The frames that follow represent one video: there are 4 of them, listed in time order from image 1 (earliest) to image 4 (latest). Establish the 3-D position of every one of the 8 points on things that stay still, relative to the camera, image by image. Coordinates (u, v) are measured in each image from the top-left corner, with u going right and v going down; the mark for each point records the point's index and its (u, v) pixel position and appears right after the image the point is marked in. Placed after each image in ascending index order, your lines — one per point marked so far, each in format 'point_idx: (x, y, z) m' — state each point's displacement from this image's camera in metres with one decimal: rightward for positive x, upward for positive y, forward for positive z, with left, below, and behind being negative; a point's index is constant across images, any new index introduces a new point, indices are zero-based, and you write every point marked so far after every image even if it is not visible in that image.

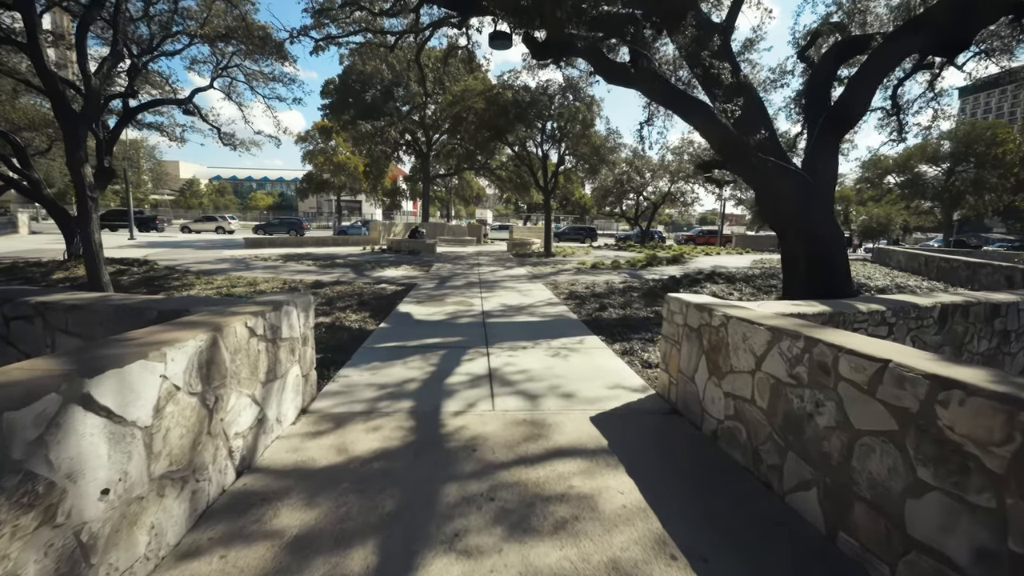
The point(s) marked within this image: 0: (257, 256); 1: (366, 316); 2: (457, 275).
0: (-11.7, +1.5, +19.7) m
1: (-2.9, -0.6, +8.6) m
2: (-1.9, +0.5, +14.9) m
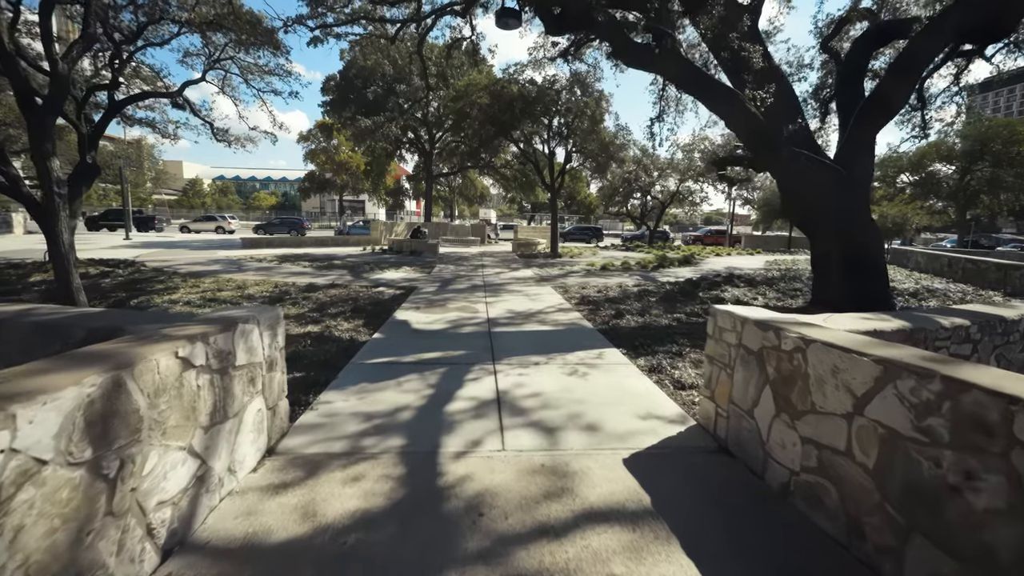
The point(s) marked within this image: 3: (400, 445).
0: (-11.5, +1.4, +19.0) m
1: (-2.8, -0.7, +7.8) m
2: (-1.7, +0.4, +14.1) m
3: (-1.0, -1.3, +3.6) m
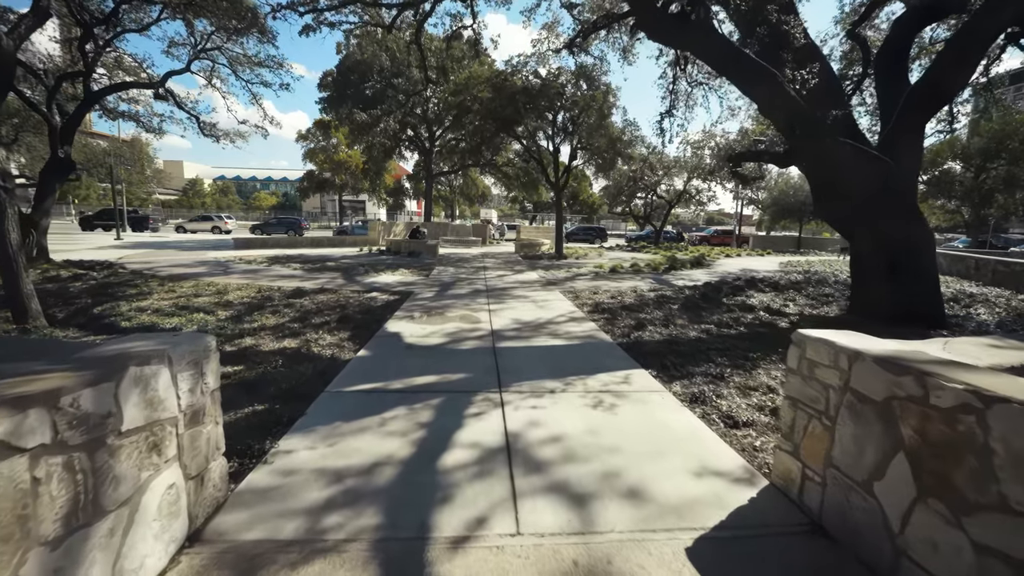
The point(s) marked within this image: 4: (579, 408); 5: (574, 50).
0: (-11.4, +1.3, +18.0) m
1: (-2.7, -0.8, +6.8) m
2: (-1.6, +0.2, +13.1) m
3: (-0.8, -1.5, +2.6) m
4: (+0.7, -1.2, +4.4) m
5: (+2.5, +9.6, +17.3) m
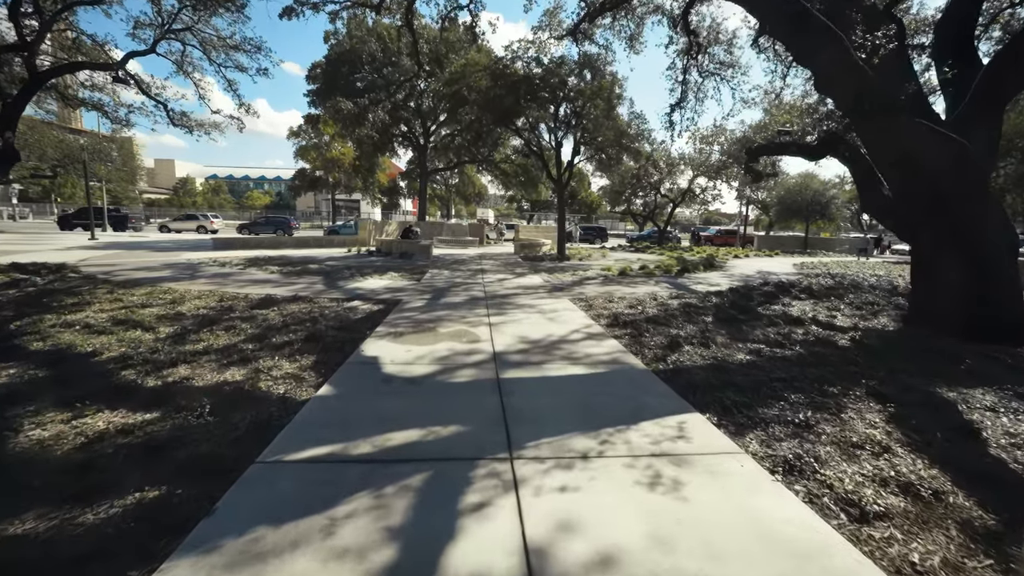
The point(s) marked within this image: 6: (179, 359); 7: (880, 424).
0: (-11.4, +1.1, +16.5) m
1: (-2.6, -1.0, +5.3) m
2: (-1.5, +0.1, +11.7) m
3: (-0.7, -1.6, +1.2) m
4: (+0.8, -1.4, +3.0) m
5: (+2.5, +9.5, +15.9) m
6: (-4.2, -0.9, +5.4) m
7: (+3.5, -1.3, +4.1) m
